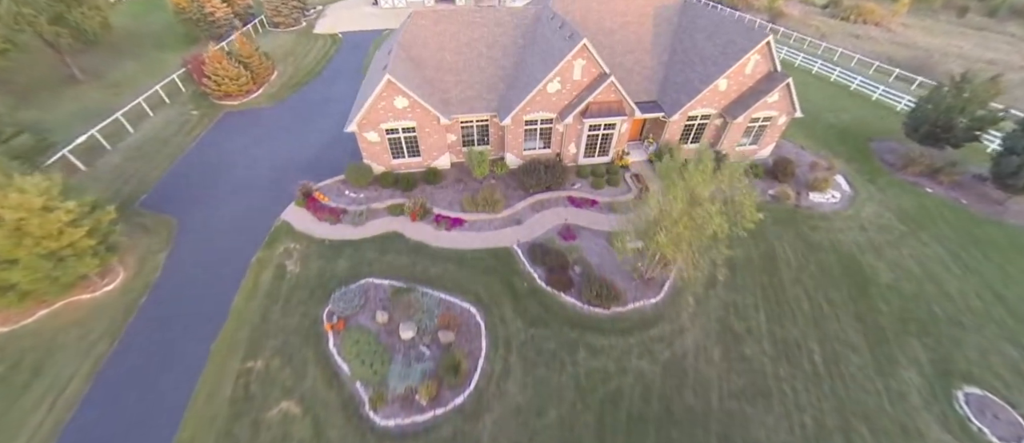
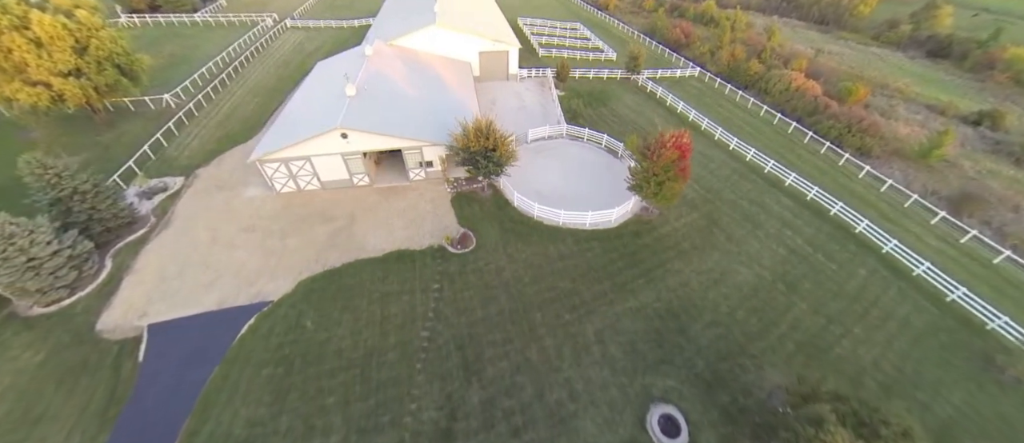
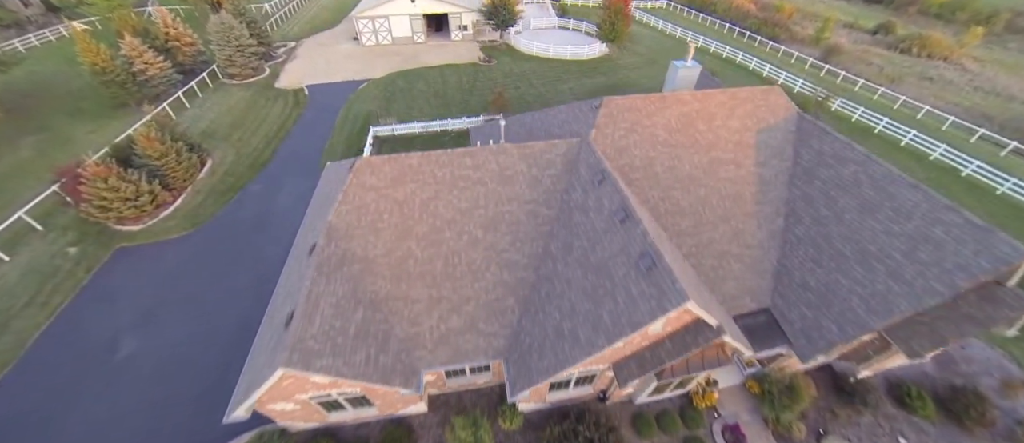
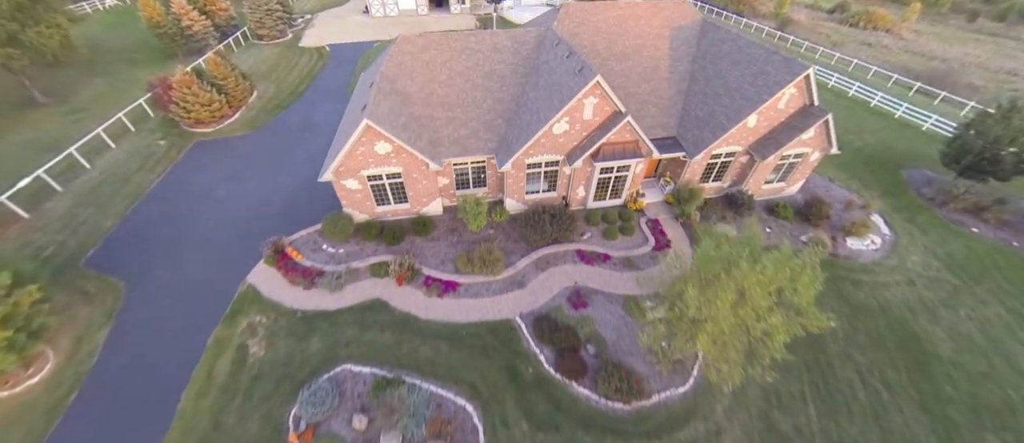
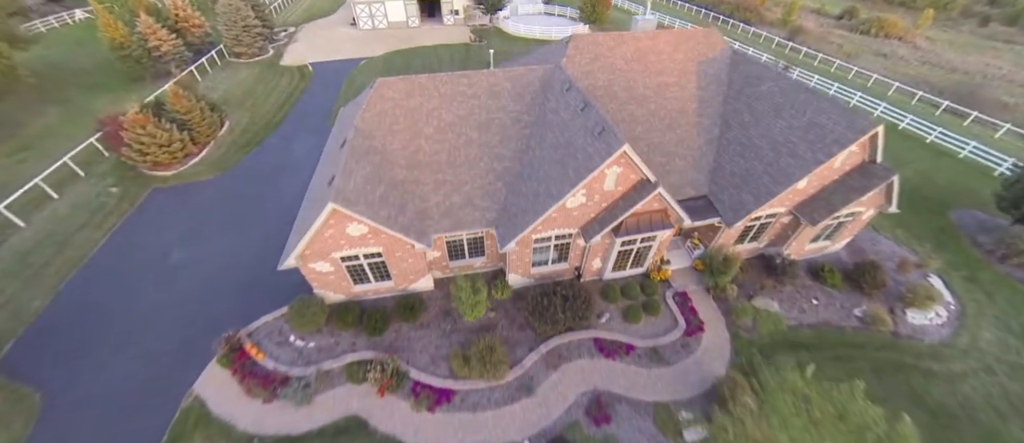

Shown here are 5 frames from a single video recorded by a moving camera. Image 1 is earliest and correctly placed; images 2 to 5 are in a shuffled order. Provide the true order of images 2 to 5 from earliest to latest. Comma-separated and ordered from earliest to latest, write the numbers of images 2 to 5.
4, 5, 3, 2
